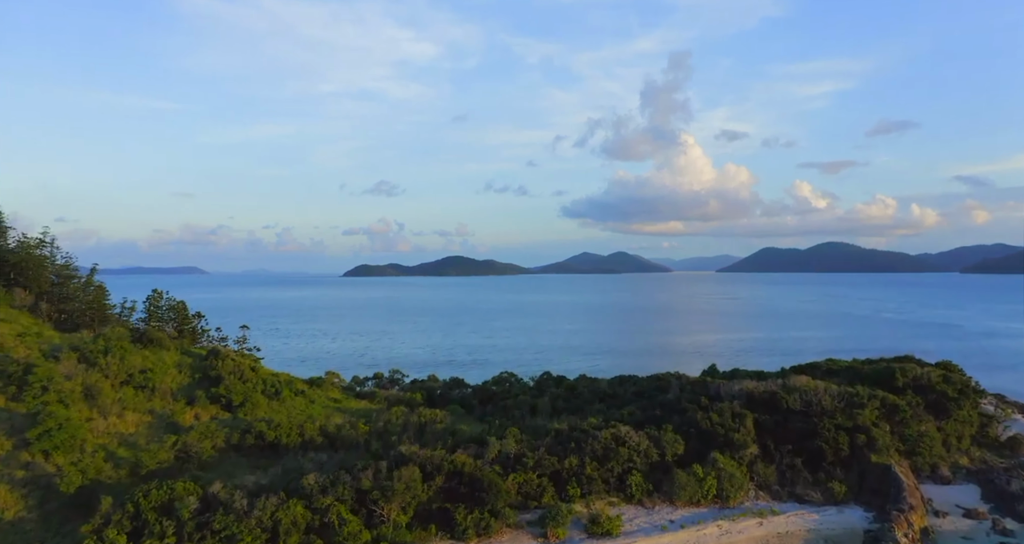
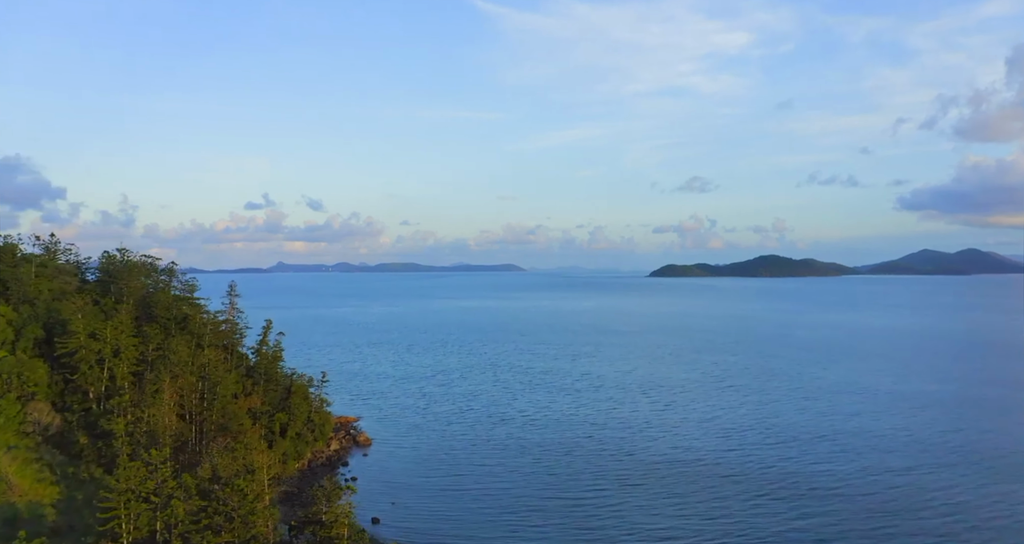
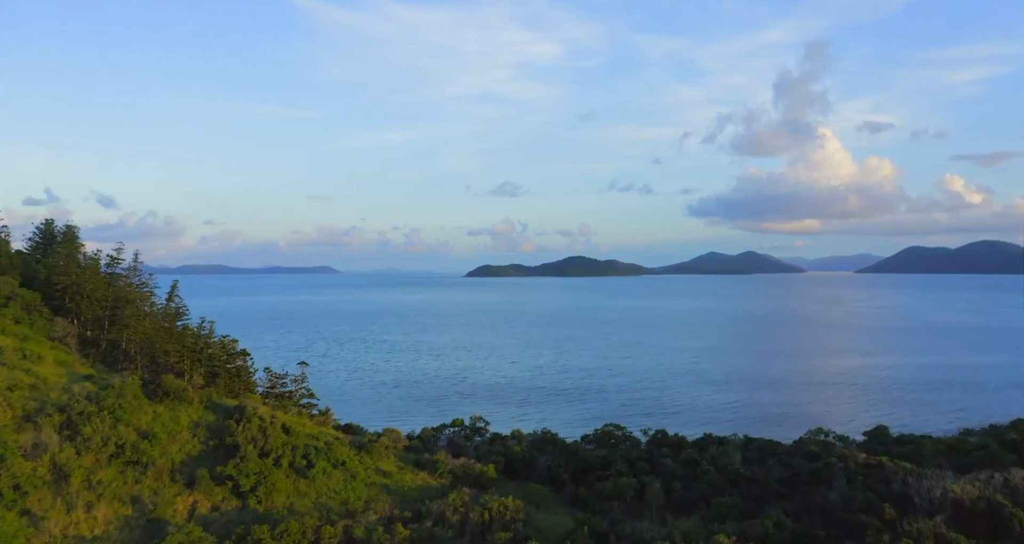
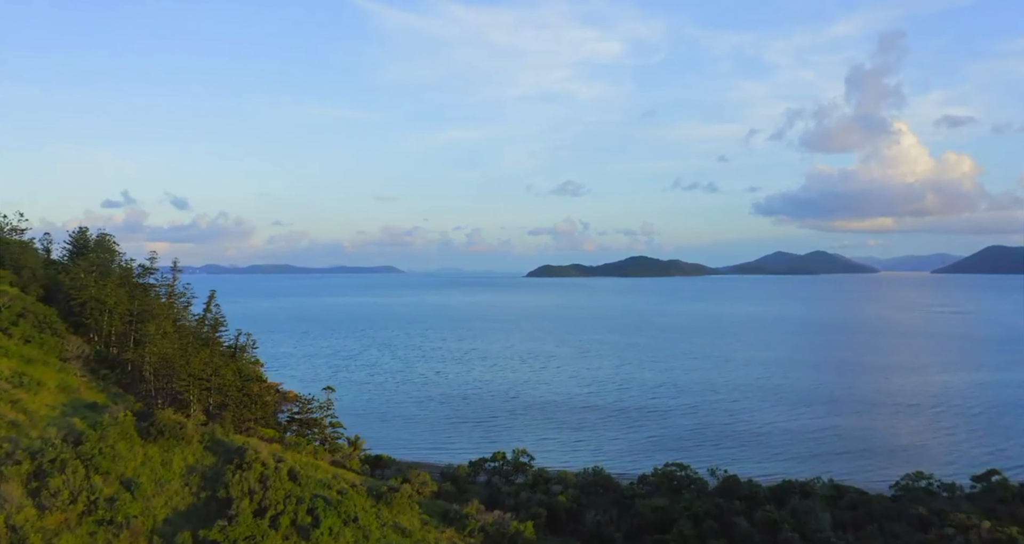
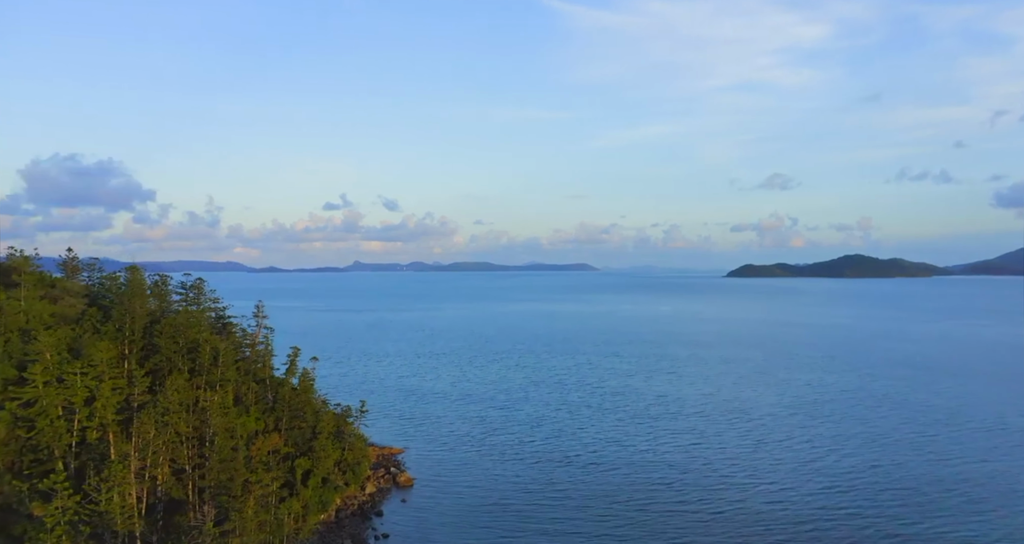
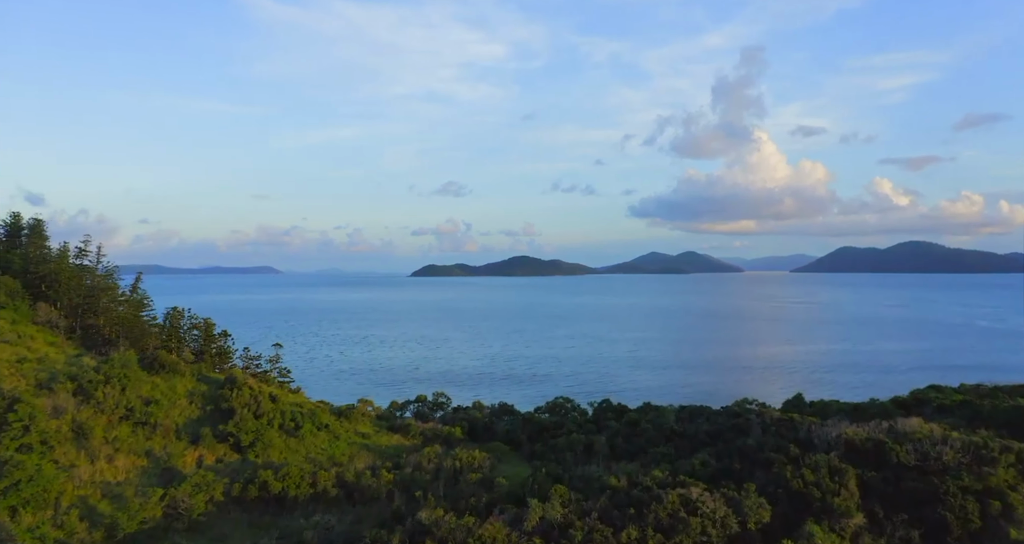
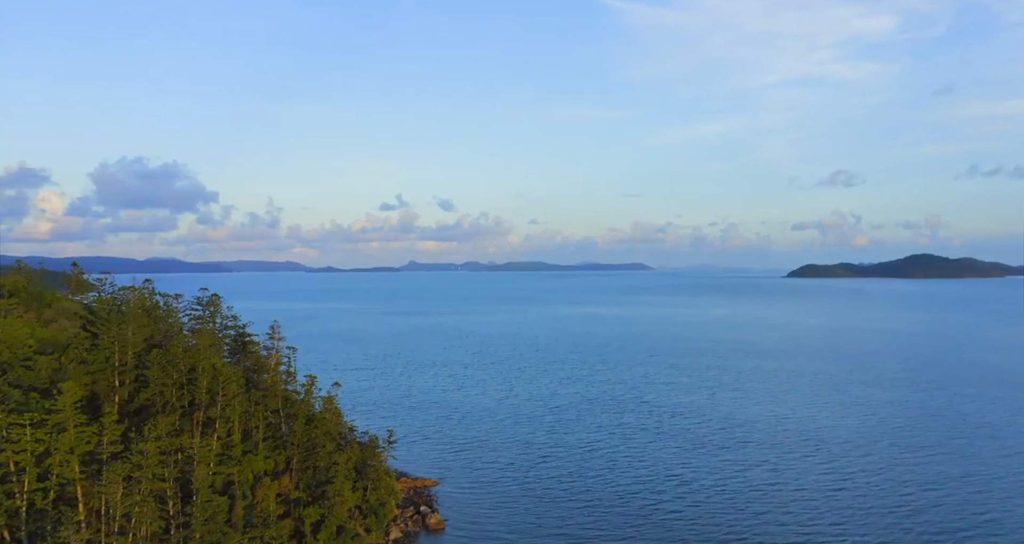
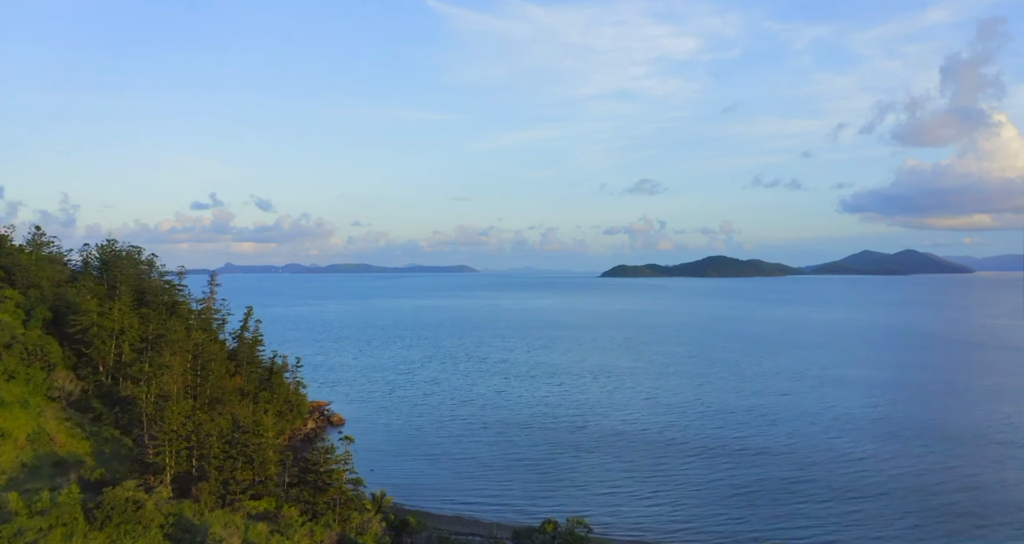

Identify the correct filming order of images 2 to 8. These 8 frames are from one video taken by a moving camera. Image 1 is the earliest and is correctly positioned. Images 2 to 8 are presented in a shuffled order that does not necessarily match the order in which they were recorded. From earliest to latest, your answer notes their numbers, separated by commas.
6, 3, 4, 8, 2, 5, 7
